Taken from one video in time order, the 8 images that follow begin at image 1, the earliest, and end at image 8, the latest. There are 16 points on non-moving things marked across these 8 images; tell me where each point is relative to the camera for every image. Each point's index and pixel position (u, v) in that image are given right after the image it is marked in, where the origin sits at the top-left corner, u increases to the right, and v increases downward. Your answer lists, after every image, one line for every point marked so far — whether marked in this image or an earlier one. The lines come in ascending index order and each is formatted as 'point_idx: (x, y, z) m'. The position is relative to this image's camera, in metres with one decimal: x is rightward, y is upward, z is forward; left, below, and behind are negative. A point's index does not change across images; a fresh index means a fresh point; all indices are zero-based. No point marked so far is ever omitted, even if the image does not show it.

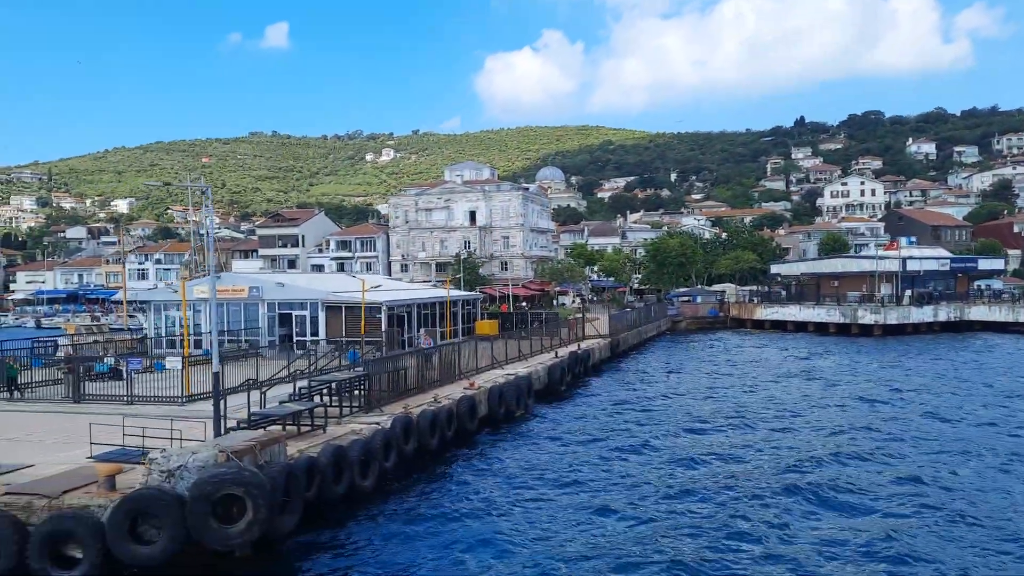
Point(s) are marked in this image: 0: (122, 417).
0: (-7.5, -2.8, +16.4) m
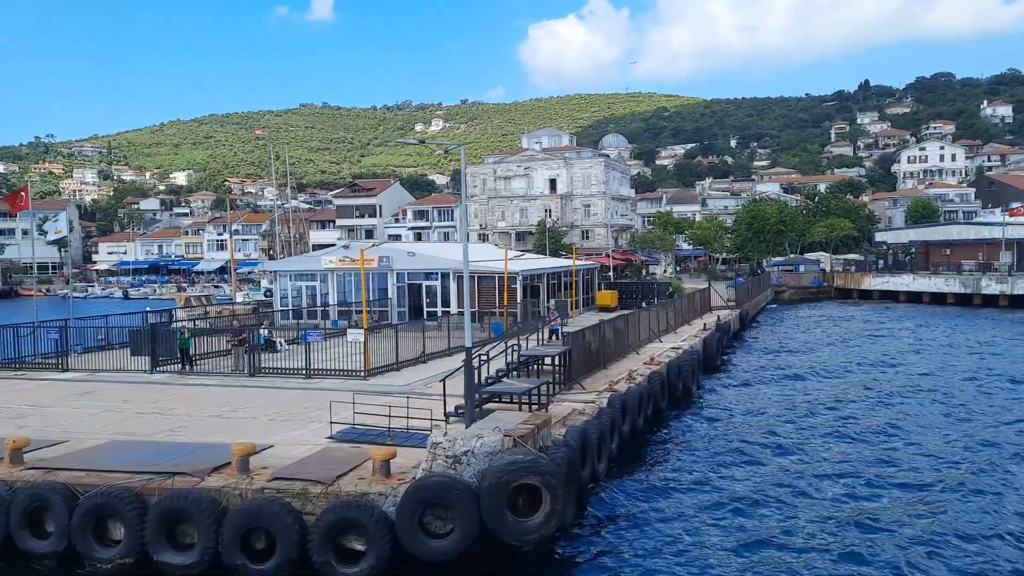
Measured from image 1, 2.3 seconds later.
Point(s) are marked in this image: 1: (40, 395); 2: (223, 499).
0: (-3.3, -2.3, +15.6) m
1: (-9.8, -2.2, +17.2) m
2: (-3.6, -2.7, +10.4) m
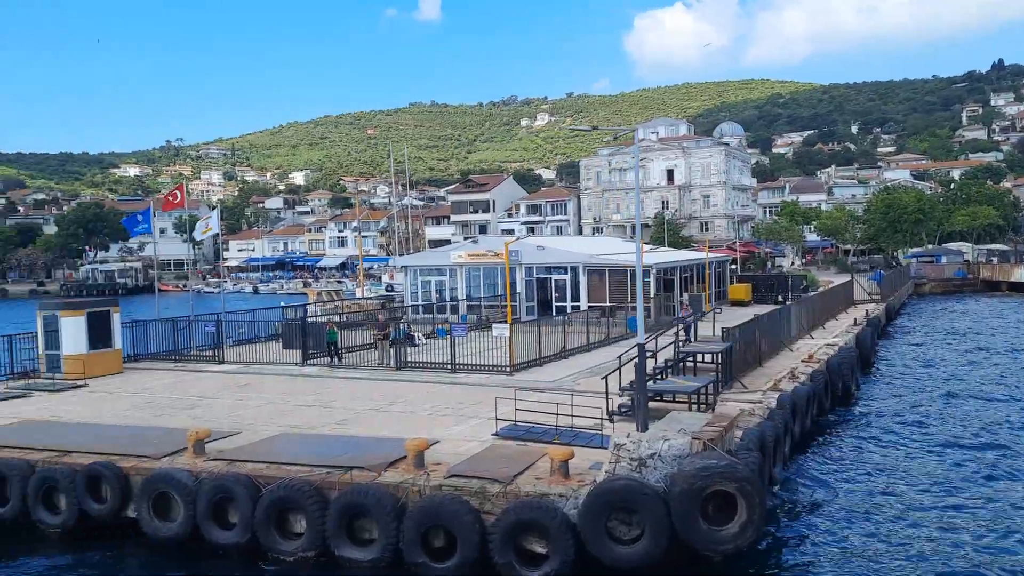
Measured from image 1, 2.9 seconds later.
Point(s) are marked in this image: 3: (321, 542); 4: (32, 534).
0: (-0.3, -2.1, +15.4) m
1: (-6.6, -2.1, +17.8) m
2: (-1.4, -2.6, +10.3) m
3: (-2.4, -3.2, +10.4) m
4: (-7.0, -3.6, +12.0) m
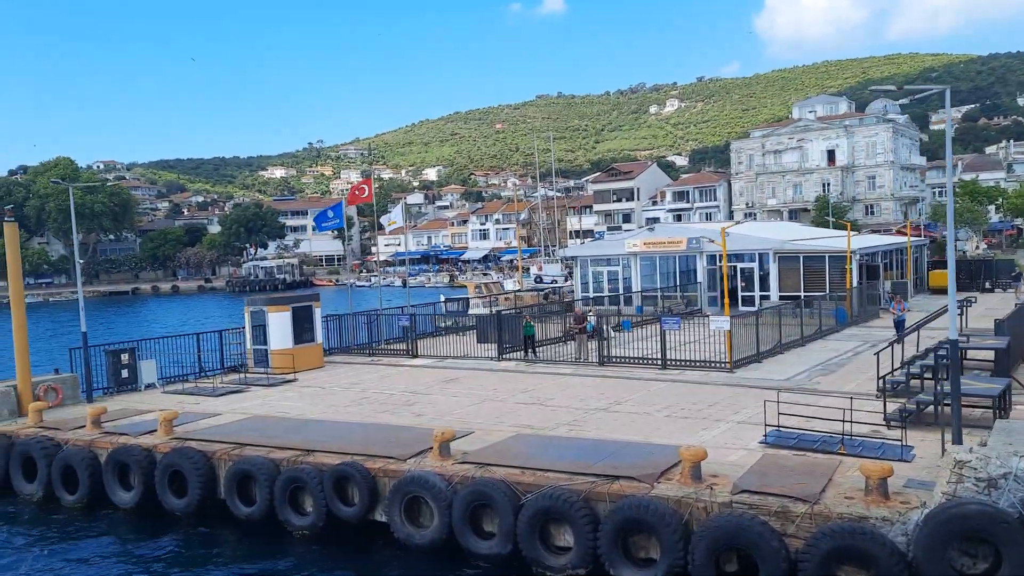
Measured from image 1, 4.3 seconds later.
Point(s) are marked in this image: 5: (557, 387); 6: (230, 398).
0: (+3.7, -2.0, +14.0) m
1: (-2.1, -2.0, +17.4) m
2: (+1.9, -2.5, +9.2) m
3: (+0.9, -3.1, +9.4) m
4: (-3.4, -3.5, +11.8) m
5: (+0.9, -2.0, +16.0) m
6: (-5.6, -2.2, +16.3) m
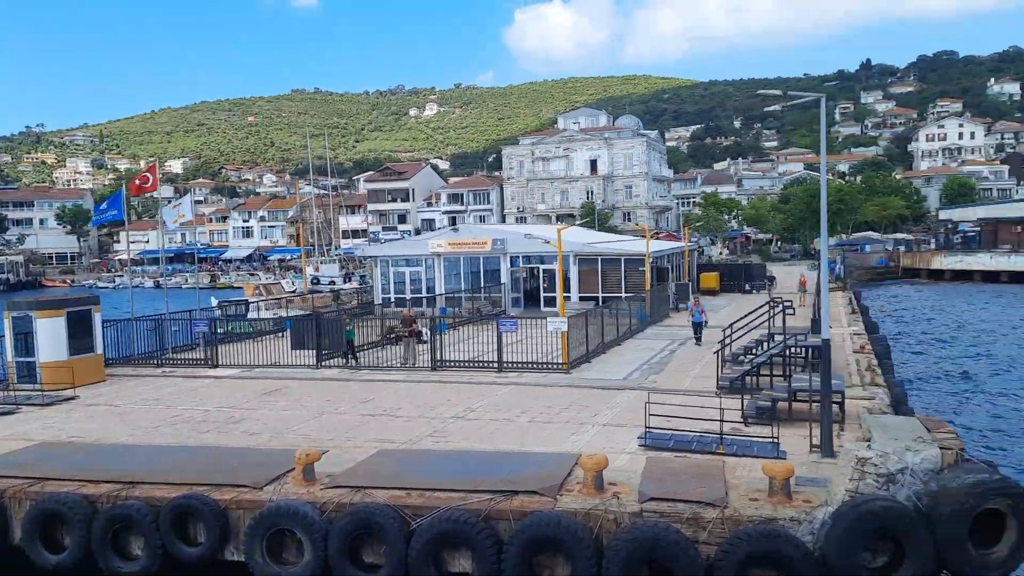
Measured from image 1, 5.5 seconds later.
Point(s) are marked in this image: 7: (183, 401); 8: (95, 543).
0: (+1.2, -2.0, +13.9) m
1: (-5.4, -2.0, +15.4) m
2: (+0.9, -2.5, +8.8) m
3: (-0.2, -3.1, +8.7) m
4: (-5.0, -3.6, +9.7) m
5: (-2.1, -2.0, +15.0) m
6: (-8.4, -2.2, +13.4) m
7: (-6.1, -2.1, +15.0) m
8: (-4.8, -2.9, +9.4) m
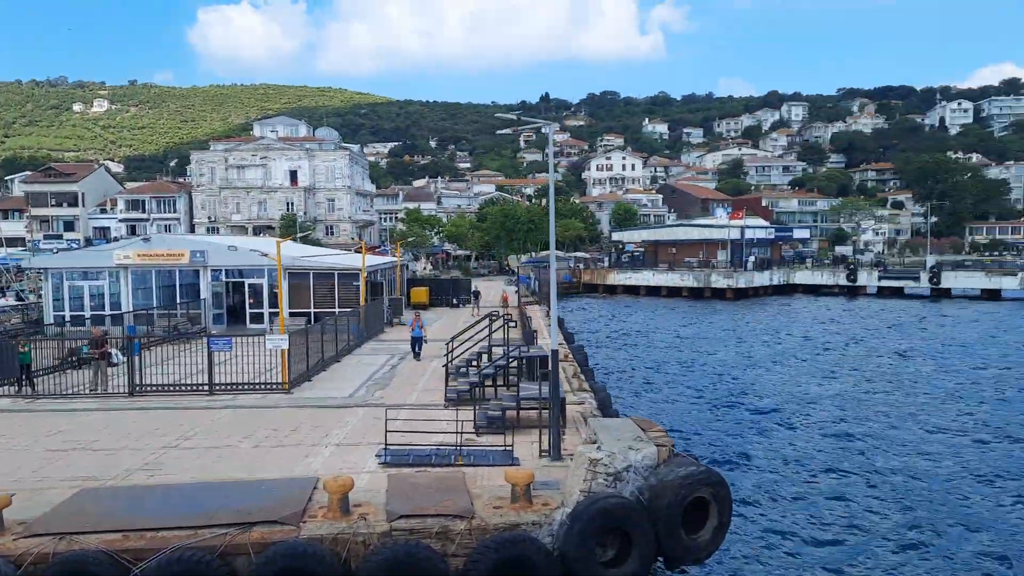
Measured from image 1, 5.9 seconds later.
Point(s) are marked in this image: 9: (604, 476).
0: (-3.3, -2.2, +13.3) m
1: (-10.0, -2.3, +12.4) m
2: (-1.7, -2.7, +8.4) m
3: (-2.7, -3.3, +8.0) m
4: (-7.5, -3.7, +7.2) m
5: (-6.8, -2.2, +13.2) m
6: (-12.1, -2.4, +9.4) m
7: (-10.4, -2.3, +11.8) m
8: (-7.3, -3.1, +7.0) m
9: (+1.0, -2.1, +9.1) m
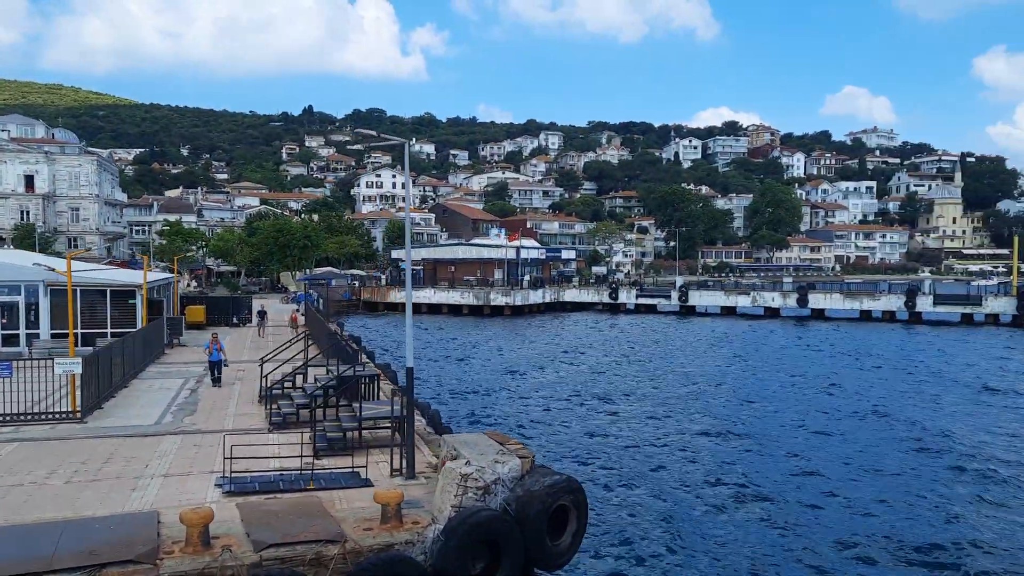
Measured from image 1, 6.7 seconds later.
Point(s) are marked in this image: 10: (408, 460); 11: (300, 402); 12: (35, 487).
0: (-5.7, -2.5, +12.2) m
1: (-11.9, -2.5, +9.5) m
2: (-2.9, -2.9, +7.9) m
3: (-3.7, -3.4, +7.2) m
4: (-8.2, -3.8, +5.1) m
5: (-9.1, -2.5, +11.1) m
6: (-13.2, -2.6, +6.0) m
7: (-12.2, -2.5, +8.7) m
8: (-7.8, -3.2, +5.0) m
9: (-0.5, -2.3, +9.3) m
10: (-1.4, -2.5, +11.6) m
11: (-3.9, -2.1, +15.2) m
12: (-6.3, -2.6, +10.7) m
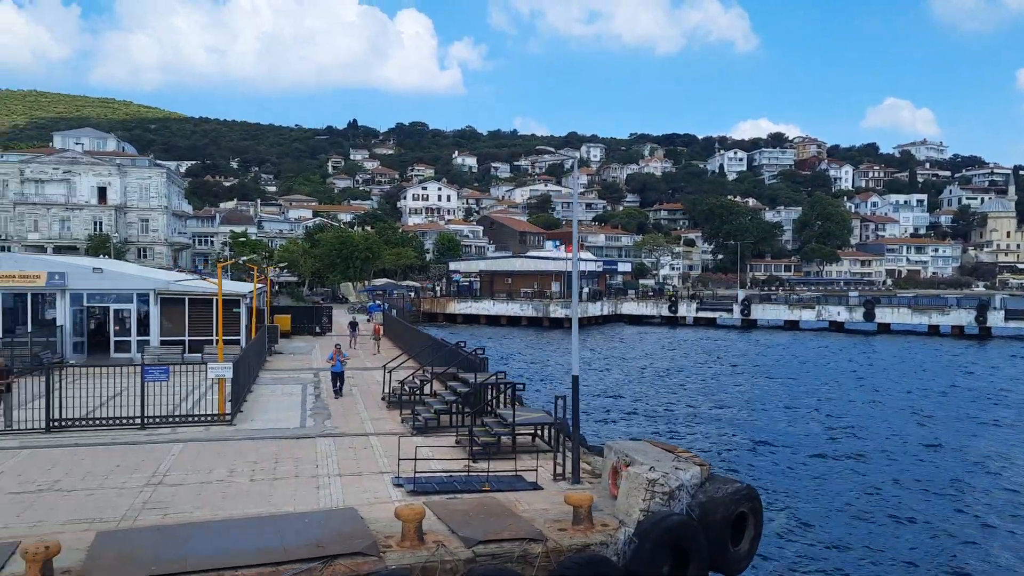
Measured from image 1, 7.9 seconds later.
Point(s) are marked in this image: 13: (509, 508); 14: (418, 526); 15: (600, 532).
0: (-3.3, -2.7, +12.9) m
1: (-9.7, -2.6, +10.6) m
2: (-0.8, -3.0, +8.4) m
3: (-1.6, -3.5, +7.7) m
4: (-6.2, -3.9, +5.9) m
5: (-6.7, -2.6, +12.0) m
6: (-11.2, -2.6, +7.2) m
7: (-10.0, -2.6, +9.8) m
8: (-5.9, -3.3, +5.8) m
9: (+1.7, -2.4, +9.6) m
10: (+0.9, -2.6, +12.0) m
11: (-1.3, -2.3, +15.8) m
12: (-4.0, -2.7, +11.4) m
13: (0.0, -2.7, +10.1) m
14: (-1.0, -2.6, +8.9) m
15: (+1.0, -2.8, +9.4) m
